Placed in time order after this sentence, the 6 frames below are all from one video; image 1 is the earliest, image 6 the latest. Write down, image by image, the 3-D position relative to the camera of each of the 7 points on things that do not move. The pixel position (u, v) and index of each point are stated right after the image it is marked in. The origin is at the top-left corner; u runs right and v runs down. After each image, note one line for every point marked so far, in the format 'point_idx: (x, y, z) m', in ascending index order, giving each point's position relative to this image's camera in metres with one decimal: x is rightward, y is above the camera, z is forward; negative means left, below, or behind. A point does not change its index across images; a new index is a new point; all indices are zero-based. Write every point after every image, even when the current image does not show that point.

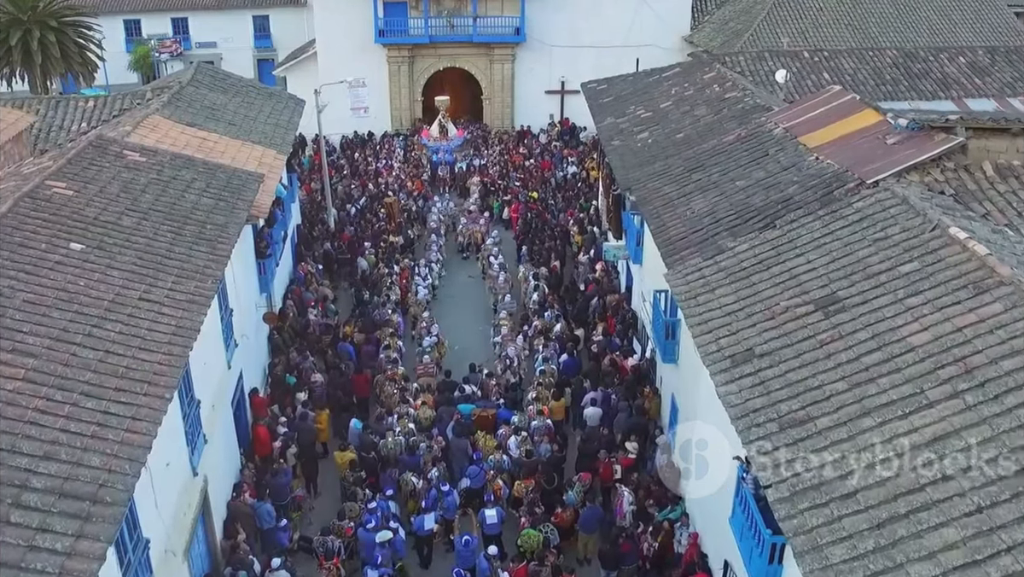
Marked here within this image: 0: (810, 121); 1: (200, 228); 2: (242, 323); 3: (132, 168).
0: (+3.5, +2.0, +13.2) m
1: (-3.2, +0.6, +11.2) m
2: (-3.4, -0.5, +14.0) m
3: (-4.2, +1.3, +12.3) m
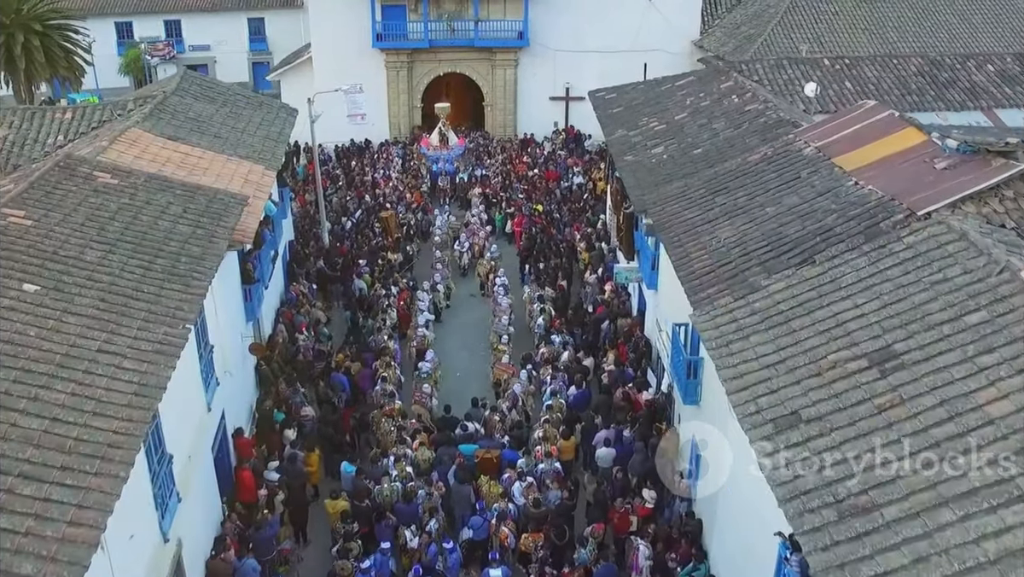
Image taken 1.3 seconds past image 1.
0: (+3.6, +1.6, +12.0) m
1: (-3.1, +0.2, +10.1) m
2: (-3.3, -0.8, +12.9) m
3: (-4.2, +1.0, +11.2) m
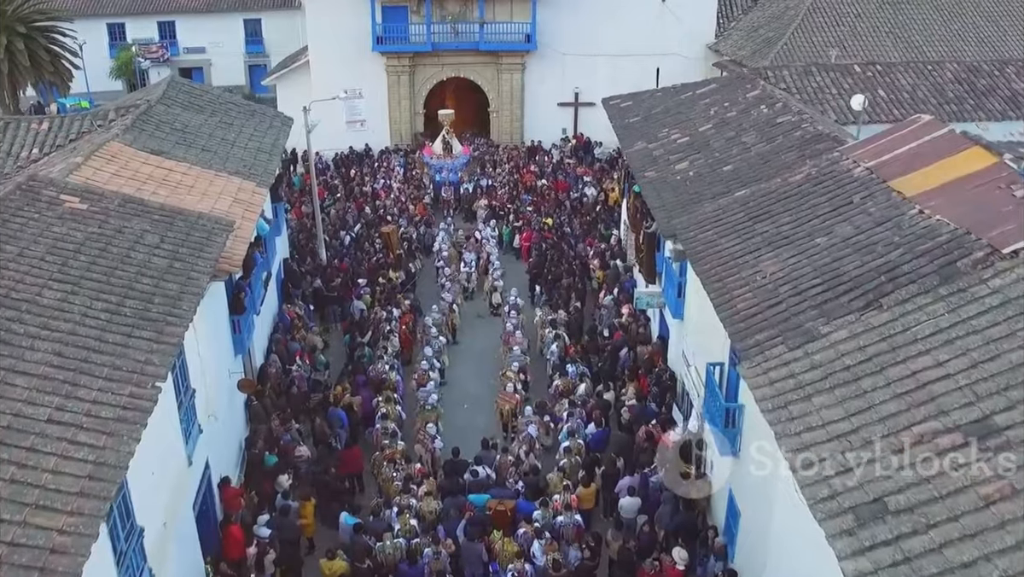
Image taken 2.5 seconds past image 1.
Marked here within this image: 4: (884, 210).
0: (+3.8, +1.2, +10.8) m
1: (-2.9, -0.1, +8.8) m
2: (-3.2, -1.2, +11.6) m
3: (-4.0, +0.6, +10.0) m
4: (+3.3, +0.7, +10.0) m
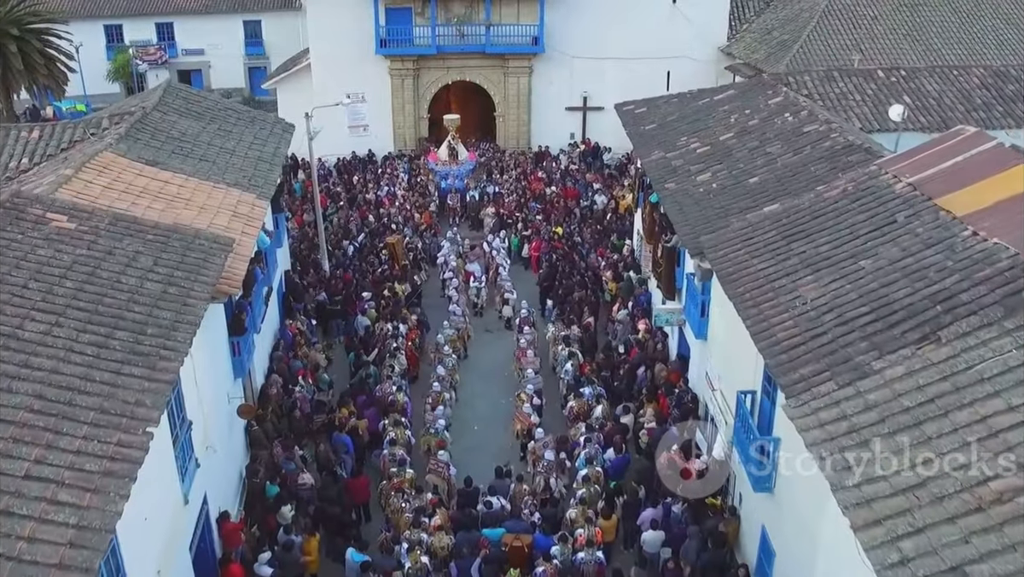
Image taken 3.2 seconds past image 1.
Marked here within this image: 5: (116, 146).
0: (+3.9, +1.0, +10.1) m
1: (-2.8, -0.3, +8.1) m
2: (-3.0, -1.4, +10.9) m
3: (-3.8, +0.4, +9.2) m
4: (+3.5, +0.5, +9.2) m
5: (-5.0, +1.8, +13.9) m
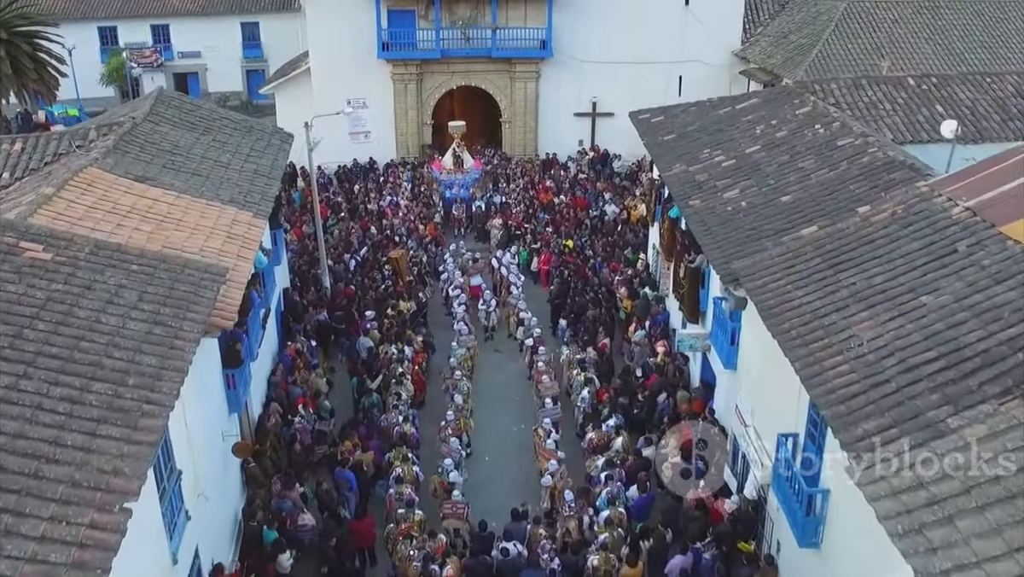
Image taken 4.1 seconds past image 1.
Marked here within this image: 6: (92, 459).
0: (+4.1, +0.7, +9.2) m
1: (-2.6, -0.6, +7.2) m
2: (-2.8, -1.7, +10.0) m
3: (-3.6, +0.1, +8.3) m
4: (+3.7, +0.2, +8.3) m
5: (-4.8, +1.5, +13.0) m
6: (-2.4, -1.0, +6.3) m
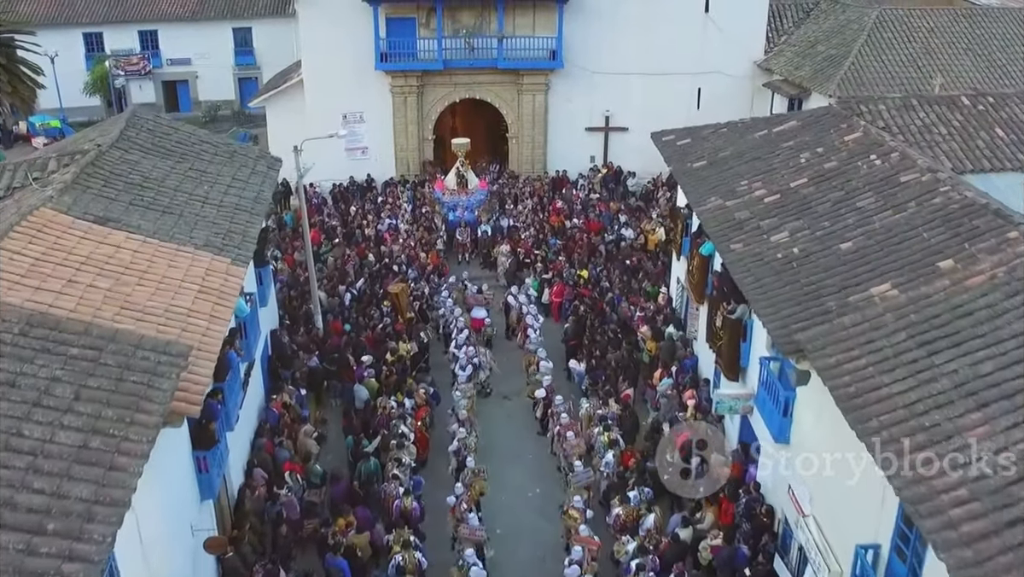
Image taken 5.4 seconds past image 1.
0: (+4.3, +0.1, +7.5) m
1: (-2.4, -1.2, +5.5) m
2: (-2.6, -2.3, +8.3) m
3: (-3.5, -0.5, +6.7) m
4: (+3.8, -0.4, +6.7) m
5: (-4.6, +0.9, +11.3) m
6: (-2.2, -1.6, +4.7) m
